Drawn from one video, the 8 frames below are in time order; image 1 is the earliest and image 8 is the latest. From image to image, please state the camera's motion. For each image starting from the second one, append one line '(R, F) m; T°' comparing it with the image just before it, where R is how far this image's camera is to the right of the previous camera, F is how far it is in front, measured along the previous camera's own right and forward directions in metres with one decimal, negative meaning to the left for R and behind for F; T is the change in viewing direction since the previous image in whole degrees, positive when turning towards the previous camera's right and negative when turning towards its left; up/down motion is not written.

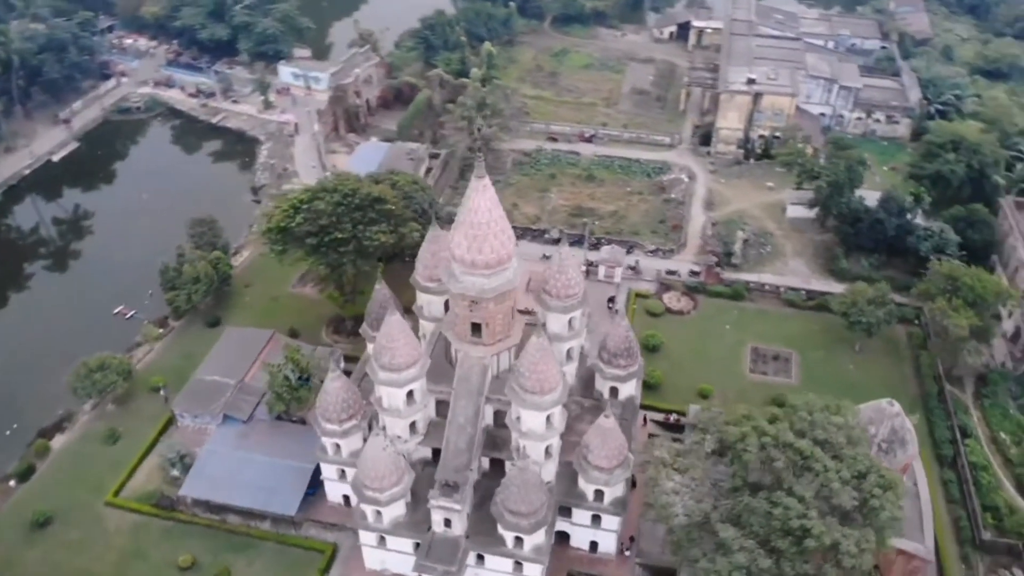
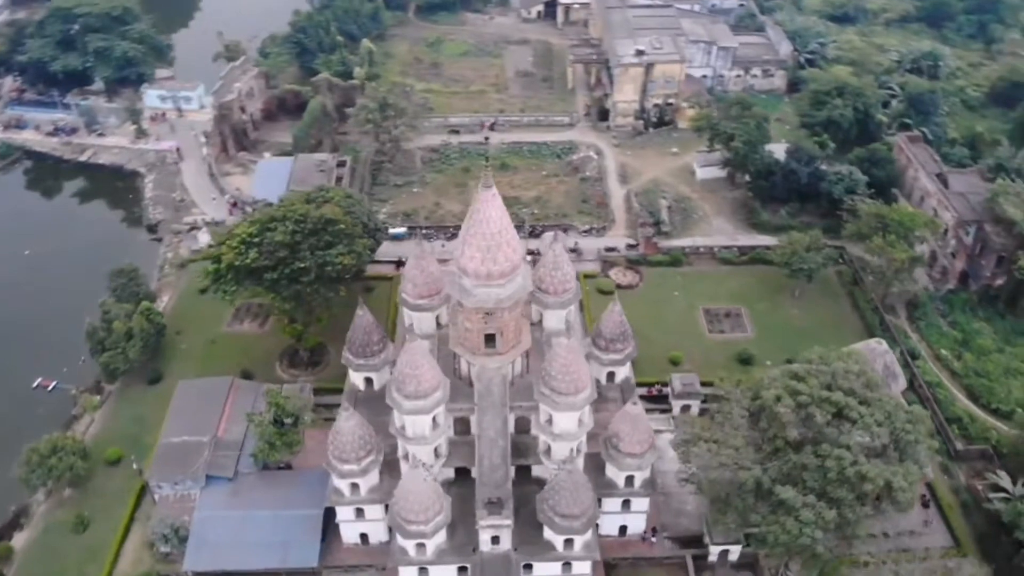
(-6.9, +1.3) m; +11°
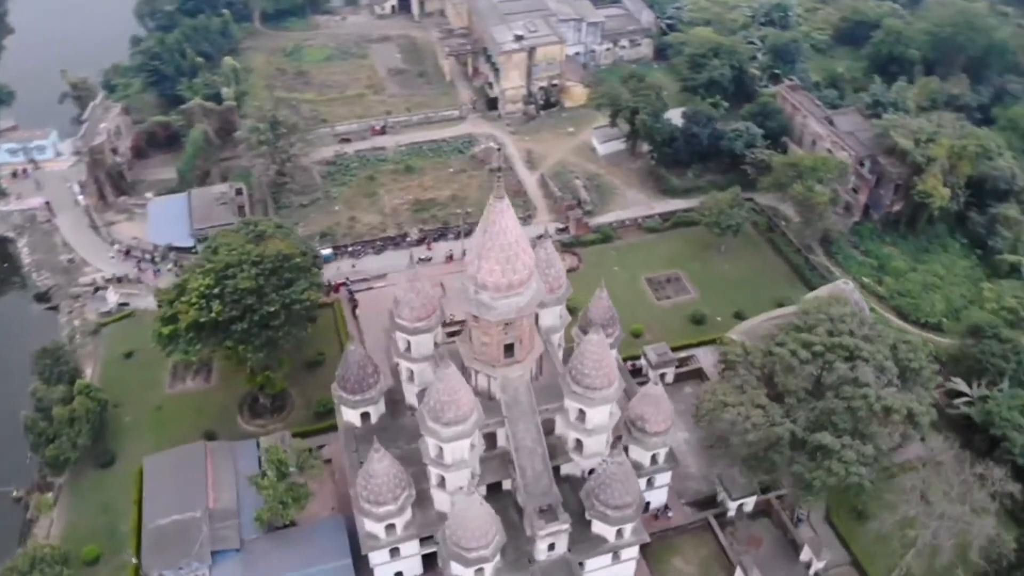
(-7.3, +1.3) m; +12°
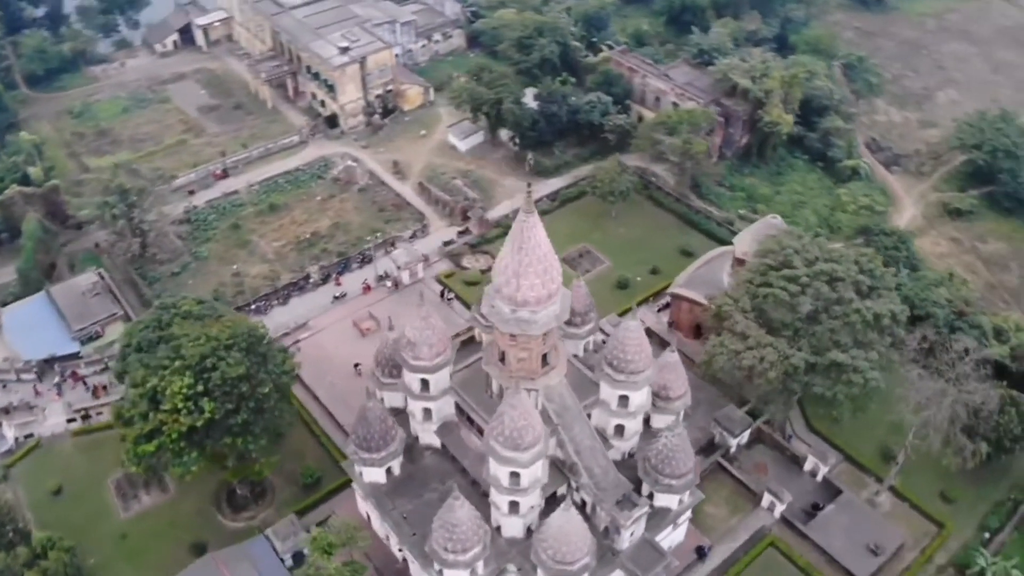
(-10.3, +1.9) m; +16°
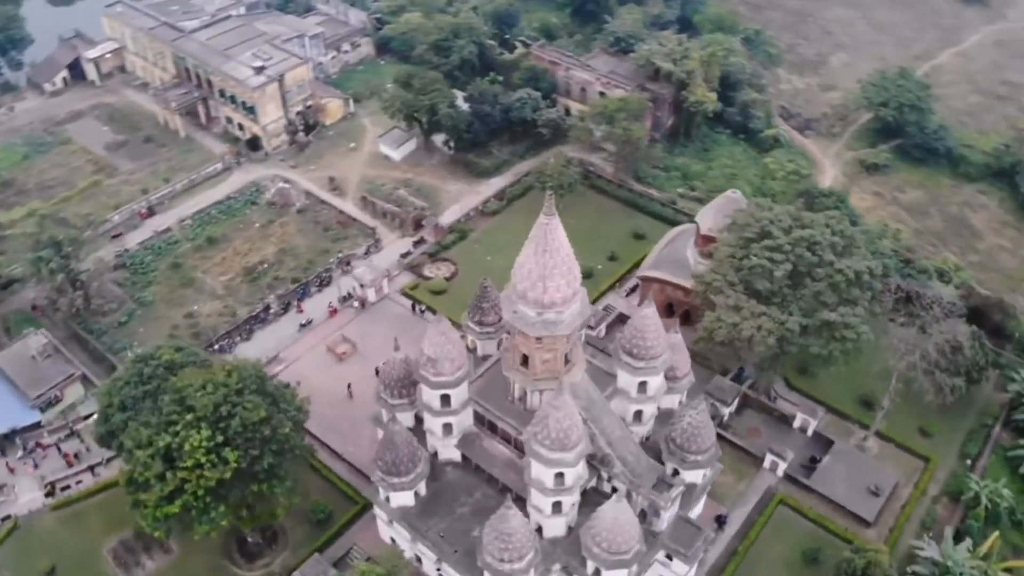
(-5.5, +0.4) m; +8°
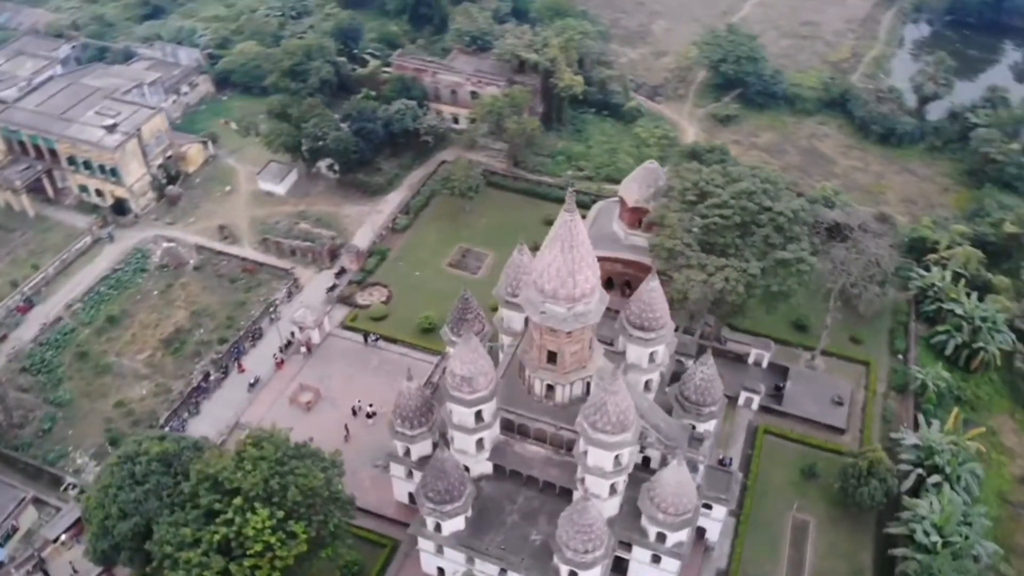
(-8.8, +0.7) m; +14°
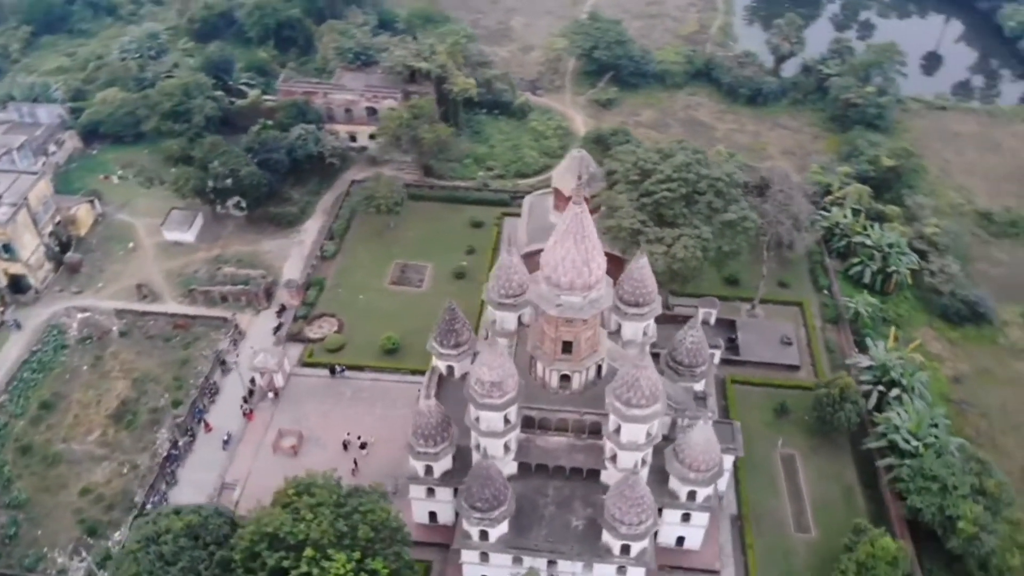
(-7.2, +0.1) m; +11°
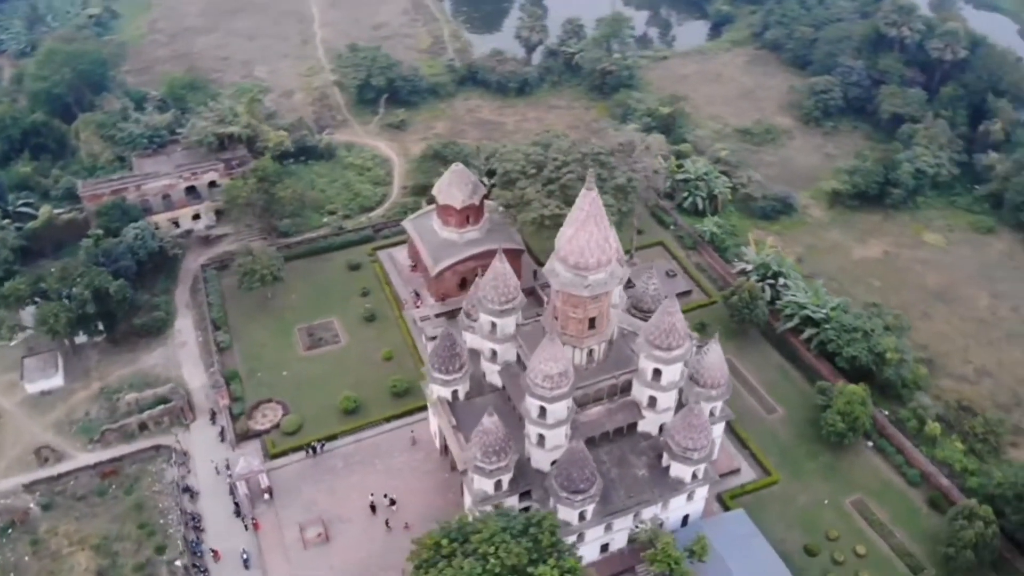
(-15.0, +0.8) m; +22°
